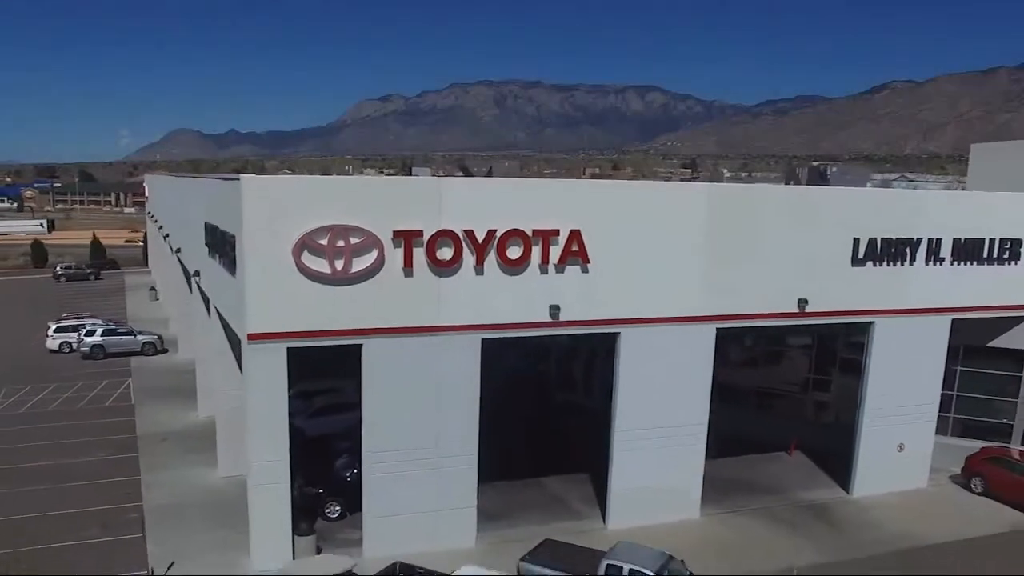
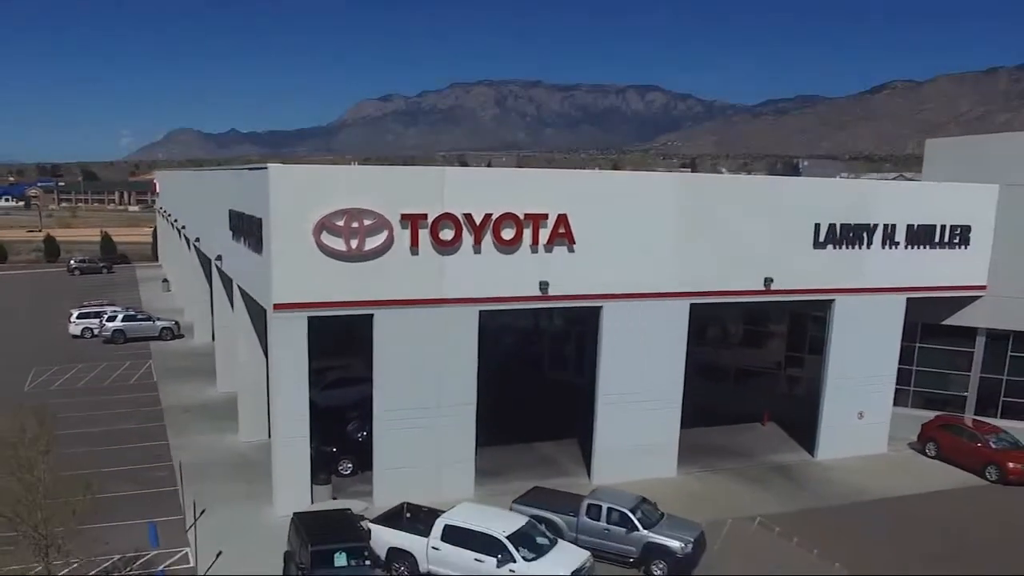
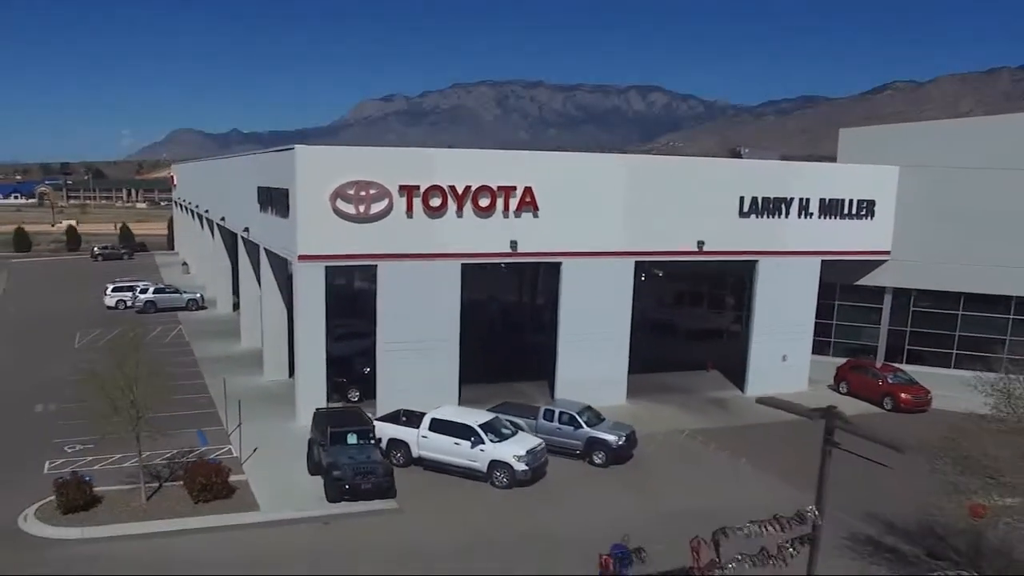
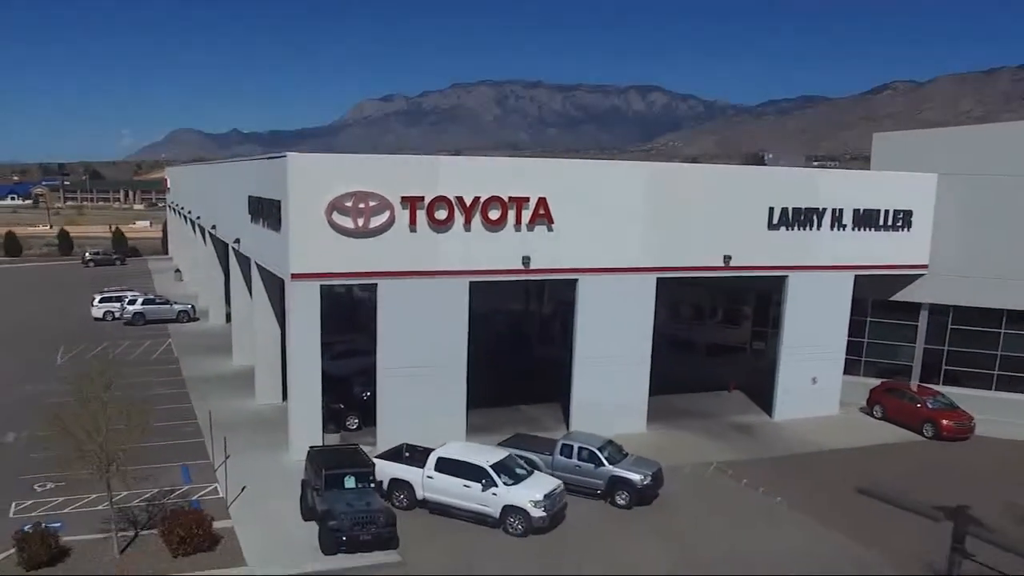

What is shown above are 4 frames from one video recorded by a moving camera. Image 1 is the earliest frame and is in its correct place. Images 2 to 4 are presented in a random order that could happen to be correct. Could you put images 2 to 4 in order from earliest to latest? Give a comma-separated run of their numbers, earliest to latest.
2, 4, 3
